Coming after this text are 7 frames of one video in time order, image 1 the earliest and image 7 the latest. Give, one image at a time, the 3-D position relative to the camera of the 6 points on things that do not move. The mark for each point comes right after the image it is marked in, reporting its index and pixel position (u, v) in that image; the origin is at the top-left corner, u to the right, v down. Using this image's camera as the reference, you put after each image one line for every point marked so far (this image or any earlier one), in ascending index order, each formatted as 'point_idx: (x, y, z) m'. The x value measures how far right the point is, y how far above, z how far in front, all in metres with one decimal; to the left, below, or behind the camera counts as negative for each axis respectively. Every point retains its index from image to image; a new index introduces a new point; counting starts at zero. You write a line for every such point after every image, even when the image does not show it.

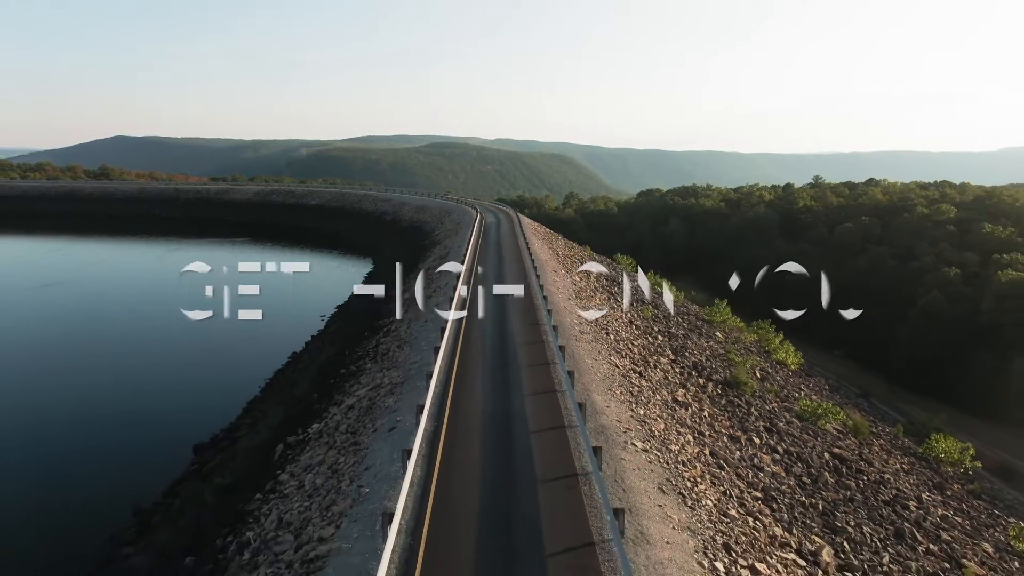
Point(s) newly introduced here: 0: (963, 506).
0: (+14.9, -7.1, +17.8) m
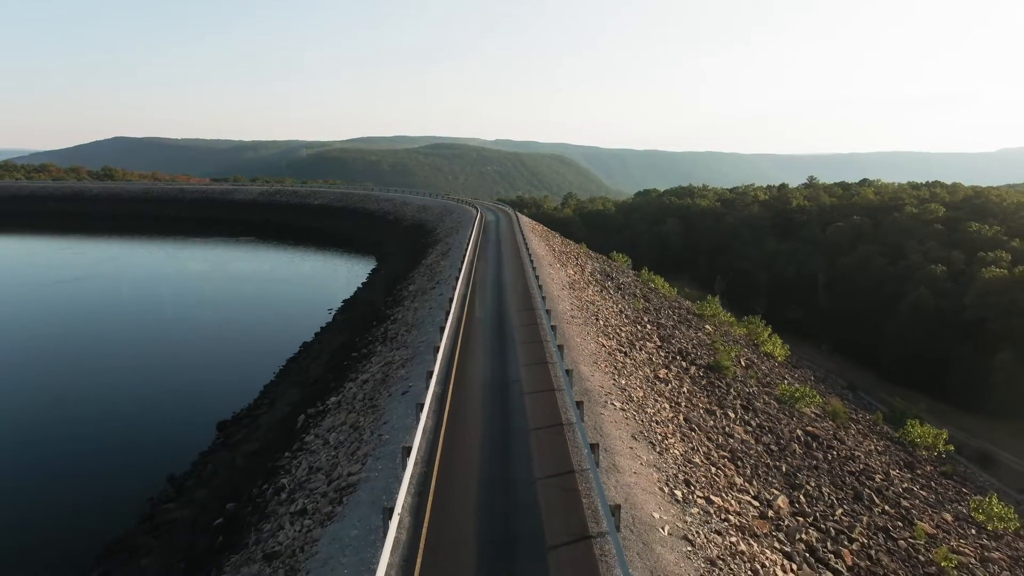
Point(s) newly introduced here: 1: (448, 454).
0: (+14.8, -6.8, +19.0) m
1: (-1.8, -4.9, +14.4) m
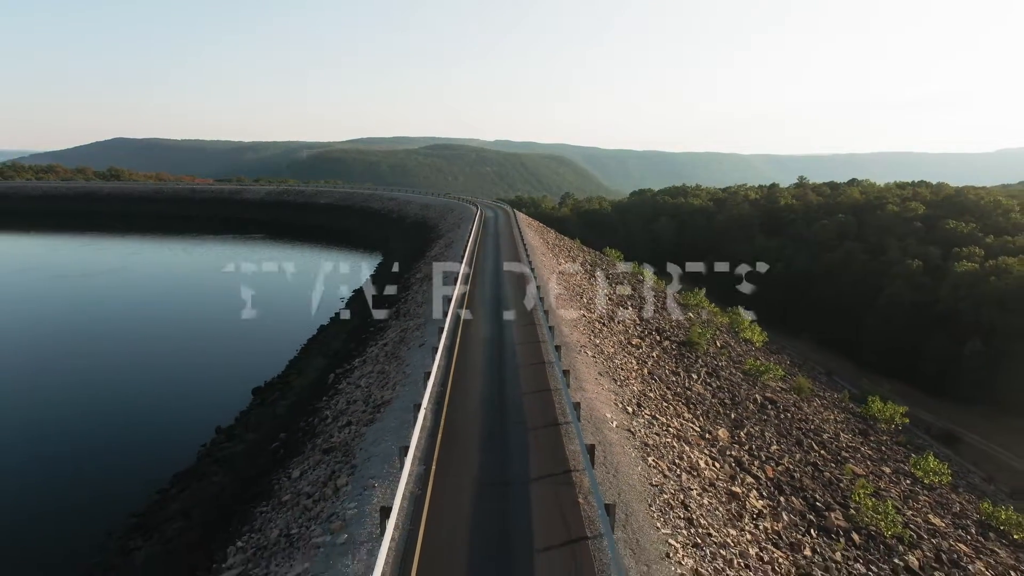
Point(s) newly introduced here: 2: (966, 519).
0: (+14.7, -6.3, +21.4) m
1: (-1.9, -4.4, +16.8) m
2: (+14.5, -7.3, +17.2) m
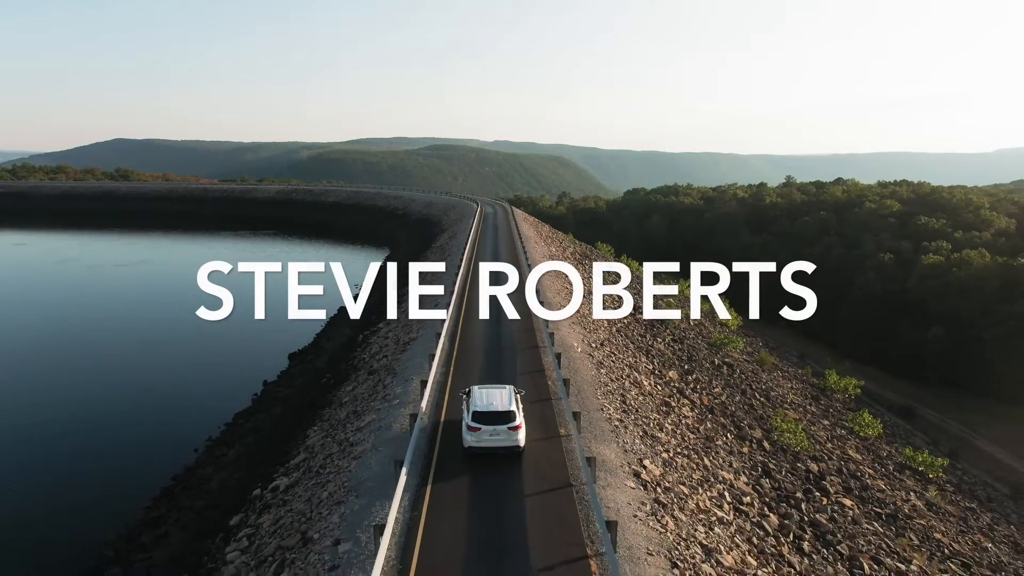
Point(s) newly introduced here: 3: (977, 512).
0: (+14.6, -5.5, +24.7) m
1: (-2.0, -3.6, +20.1) m
2: (+14.4, -6.5, +20.5) m
3: (+16.0, -7.7, +18.6) m
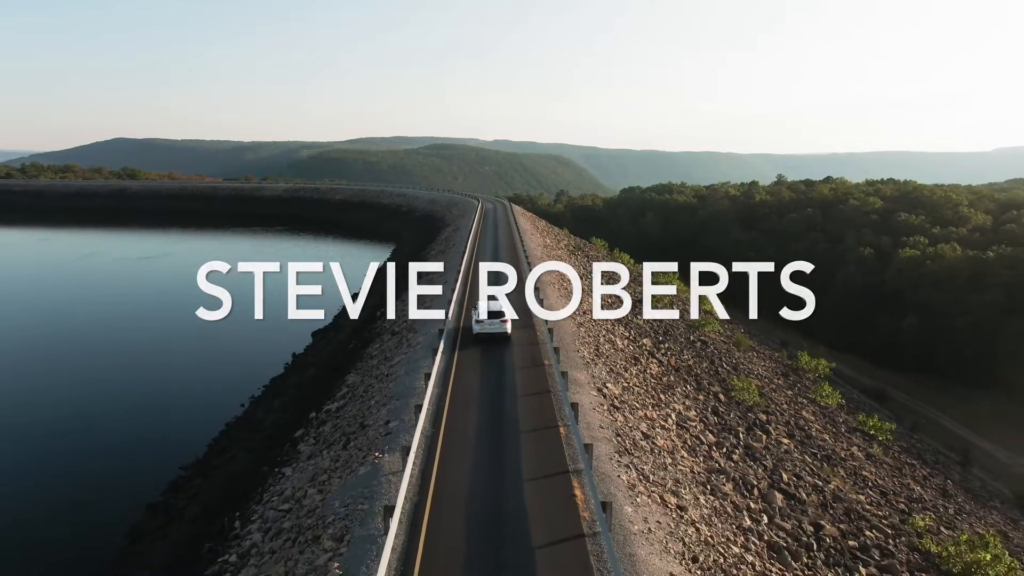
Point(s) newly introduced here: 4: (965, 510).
0: (+14.5, -4.8, +27.4) m
1: (-2.1, -2.9, +22.8) m
2: (+14.3, -5.8, +23.2) m
3: (+15.9, -7.1, +21.3) m
4: (+15.6, -7.6, +18.7) m
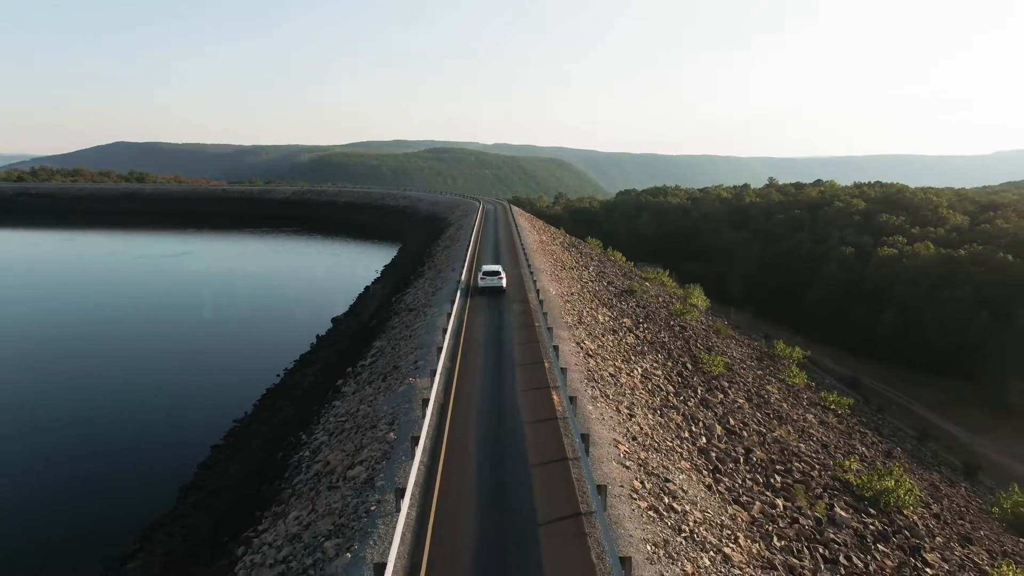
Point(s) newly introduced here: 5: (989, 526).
0: (+14.4, -4.3, +30.2) m
1: (-2.1, -2.4, +25.6) m
2: (+14.2, -5.3, +26.0) m
3: (+15.8, -6.6, +24.0) m
4: (+15.5, -7.1, +21.5) m
5: (+16.0, -8.0, +18.0) m
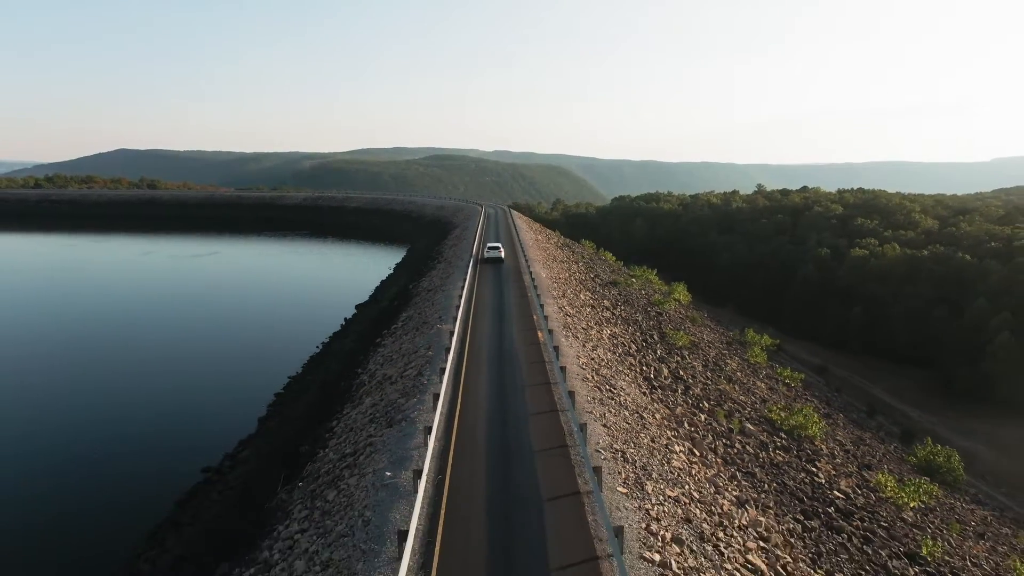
0: (+14.4, -3.9, +34.4) m
1: (-2.2, -1.9, +29.7) m
2: (+14.2, -4.8, +30.1) m
3: (+15.8, -6.0, +28.2) m
4: (+15.5, -6.5, +25.6) m
5: (+16.0, -7.4, +22.1) m
